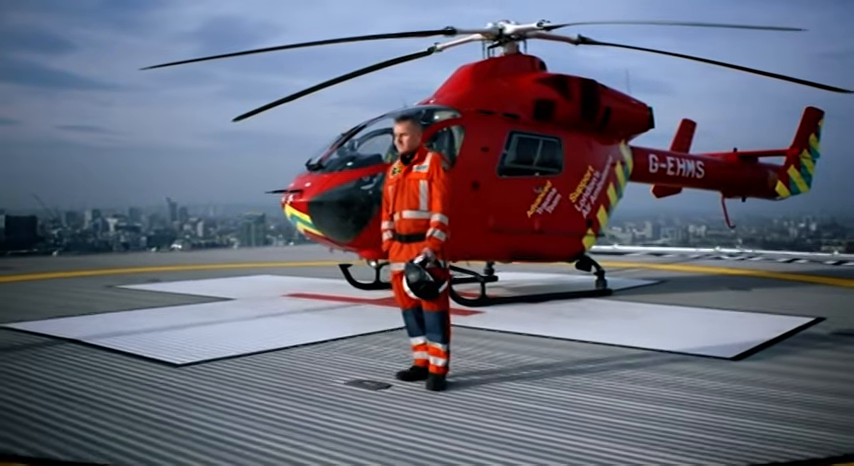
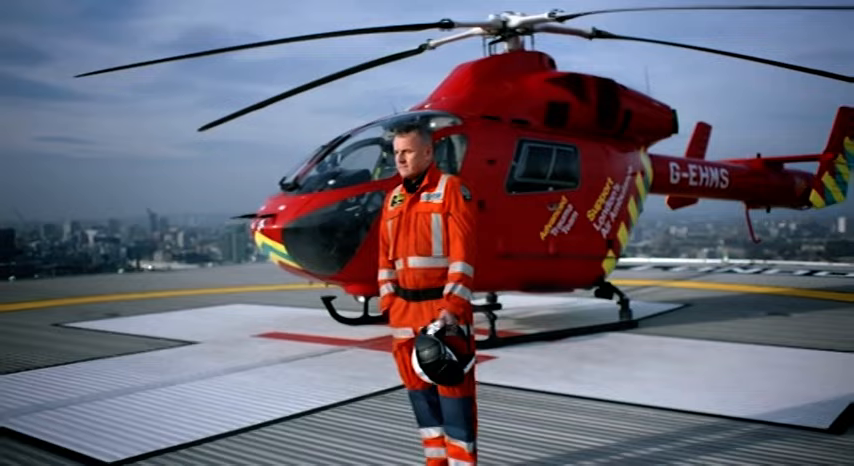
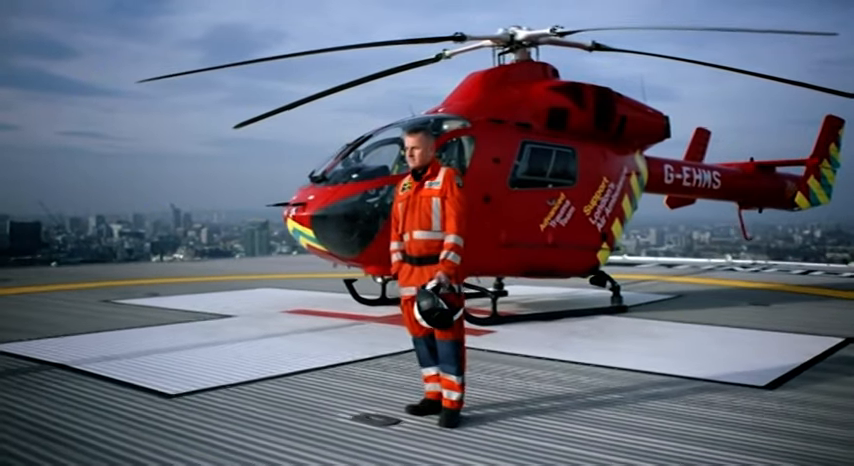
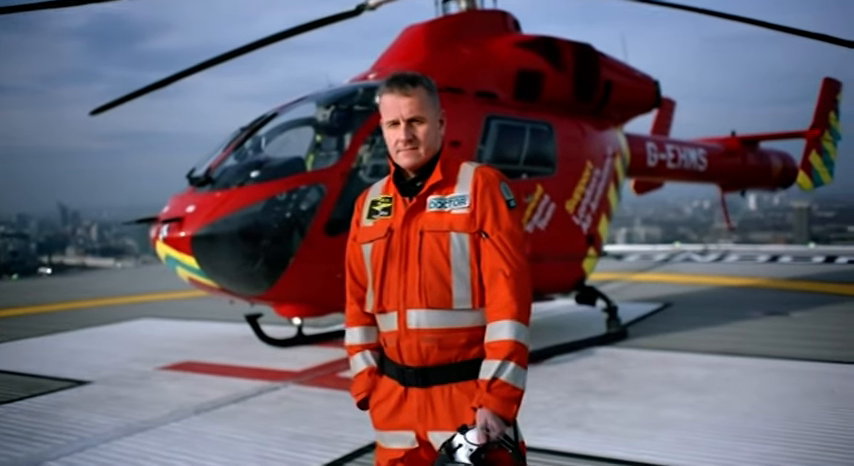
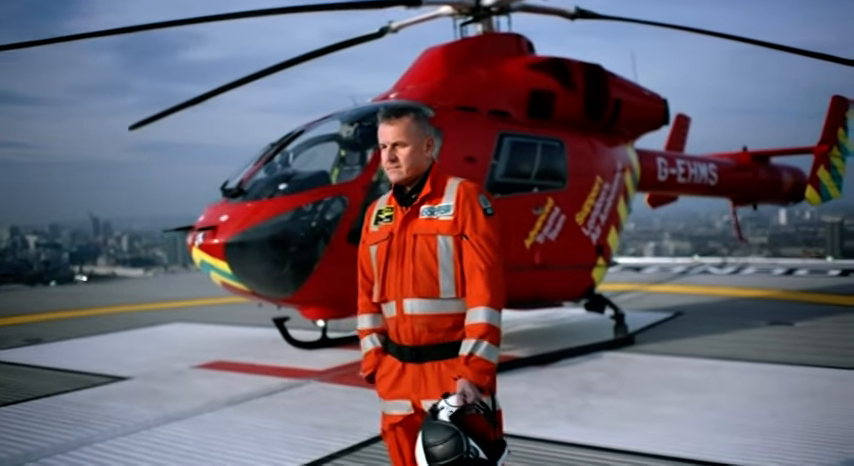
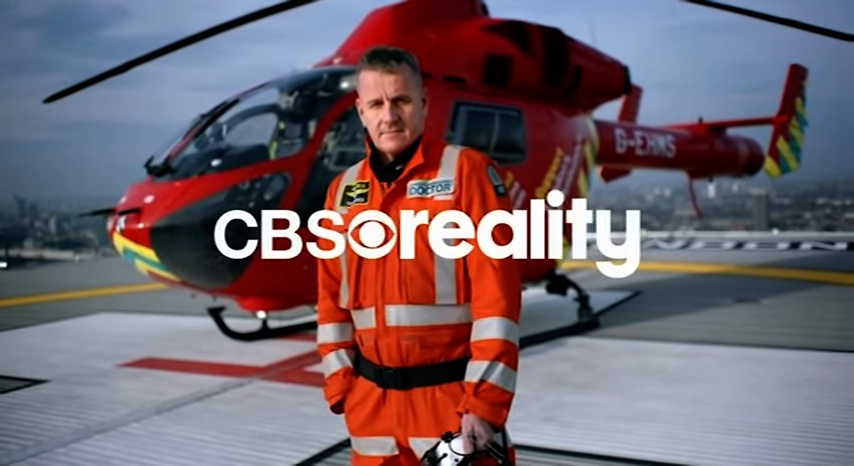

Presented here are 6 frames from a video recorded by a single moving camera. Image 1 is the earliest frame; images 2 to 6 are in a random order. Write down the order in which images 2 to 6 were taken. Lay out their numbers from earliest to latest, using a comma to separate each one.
3, 2, 5, 4, 6
